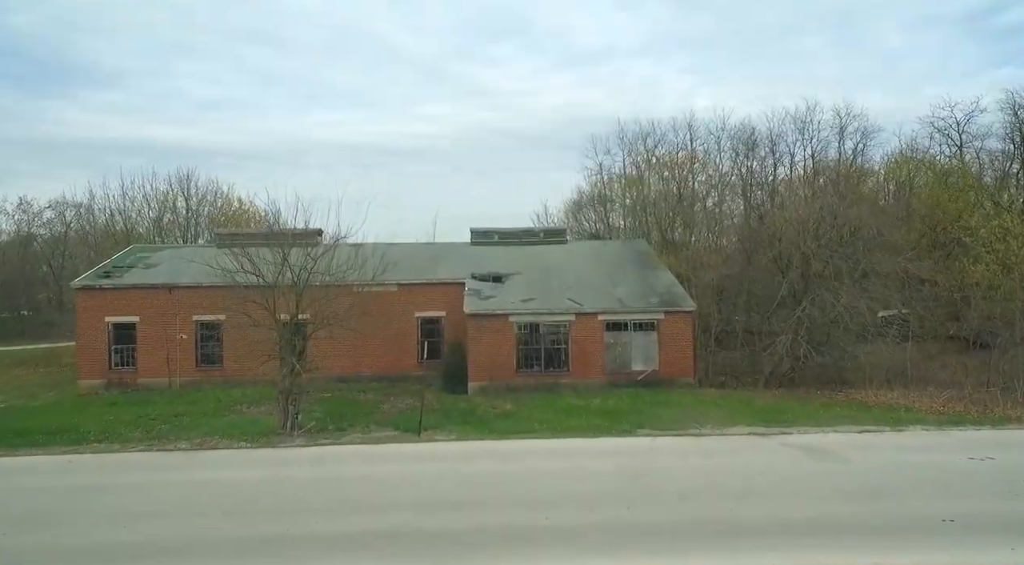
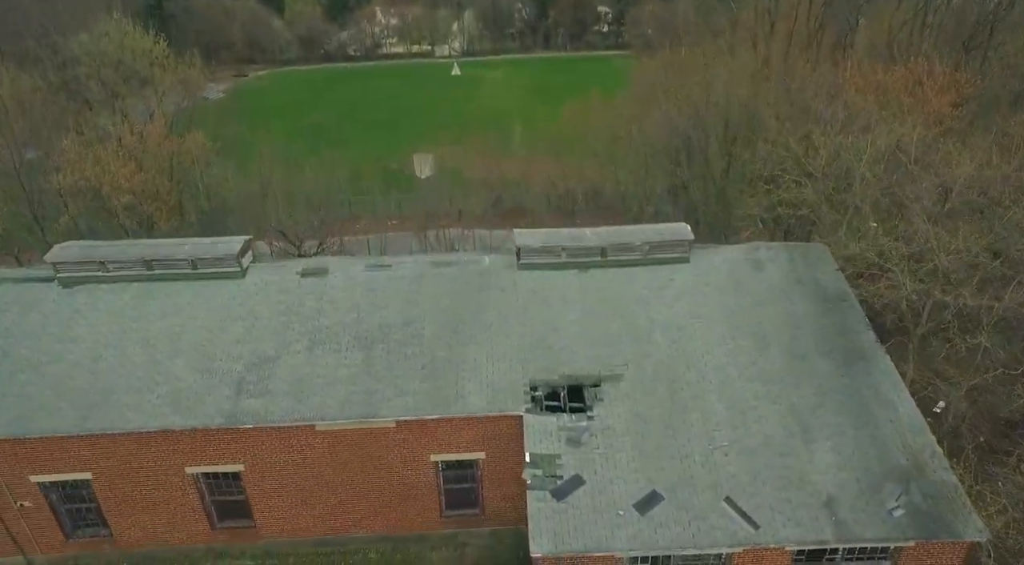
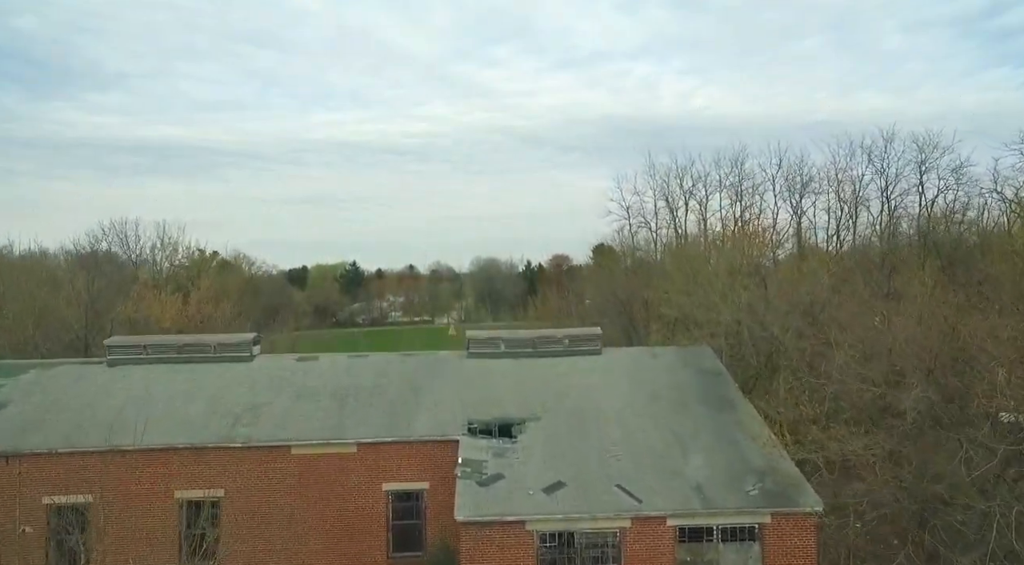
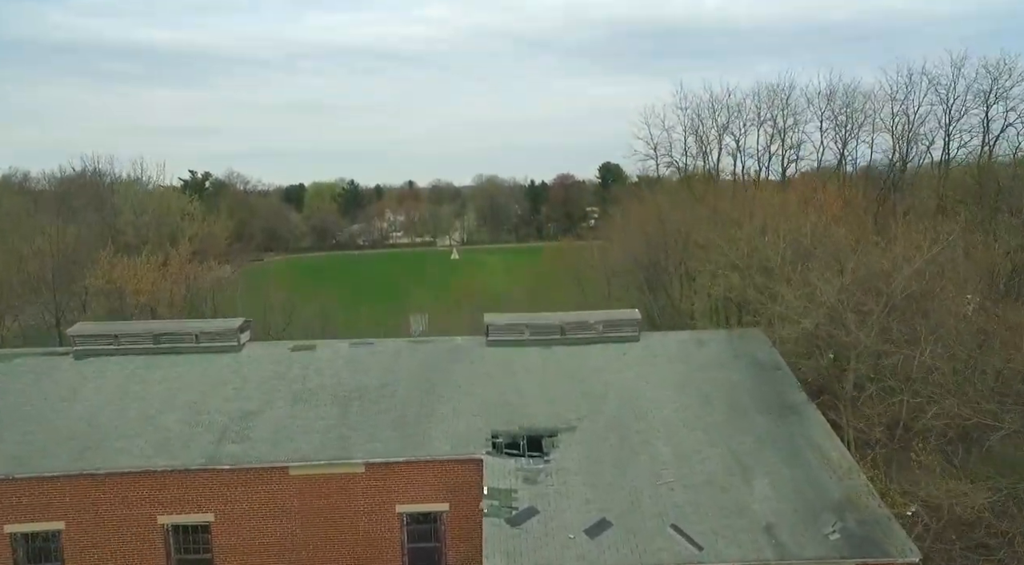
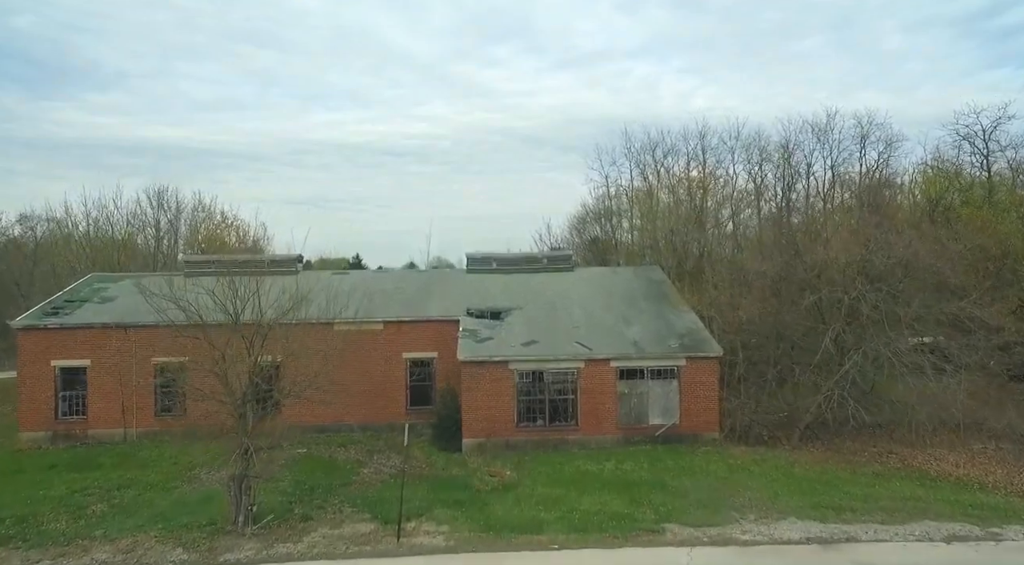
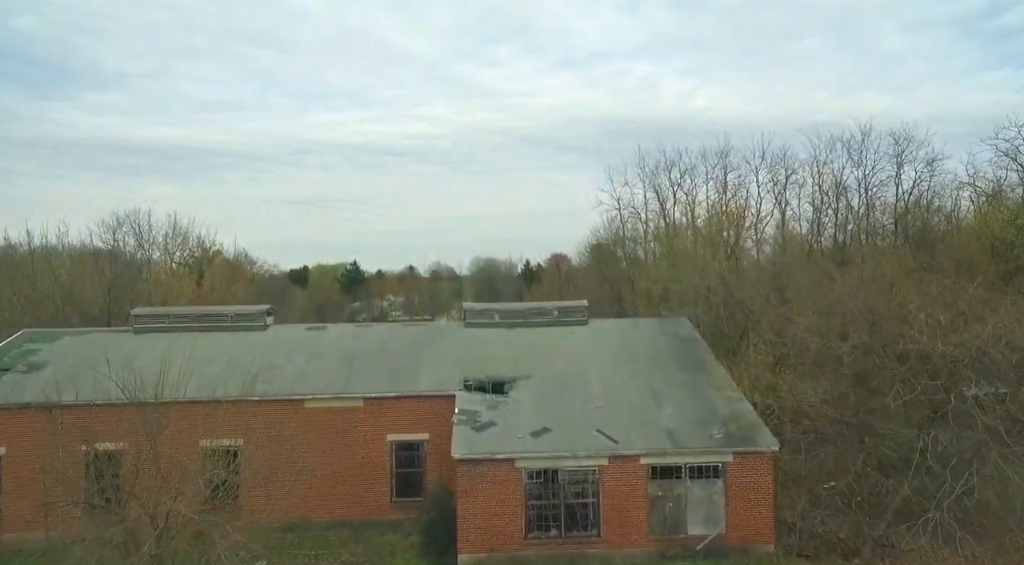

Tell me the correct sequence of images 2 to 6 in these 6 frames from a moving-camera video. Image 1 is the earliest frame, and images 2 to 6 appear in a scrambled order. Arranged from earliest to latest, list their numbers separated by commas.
5, 6, 3, 4, 2
